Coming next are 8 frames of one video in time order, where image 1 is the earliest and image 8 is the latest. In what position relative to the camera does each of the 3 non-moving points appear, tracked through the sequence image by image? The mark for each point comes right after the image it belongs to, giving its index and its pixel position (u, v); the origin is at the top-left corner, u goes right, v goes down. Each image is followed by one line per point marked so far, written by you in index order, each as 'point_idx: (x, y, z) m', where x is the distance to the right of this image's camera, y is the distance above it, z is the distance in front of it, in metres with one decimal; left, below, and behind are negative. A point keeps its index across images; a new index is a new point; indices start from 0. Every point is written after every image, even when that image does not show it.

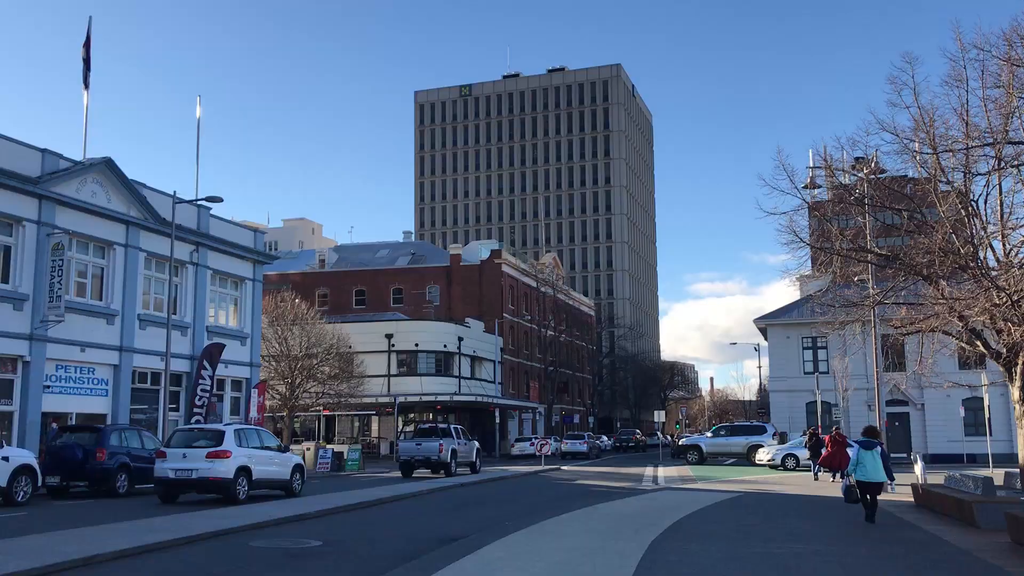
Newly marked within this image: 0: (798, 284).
0: (+6.3, +0.1, +20.1) m
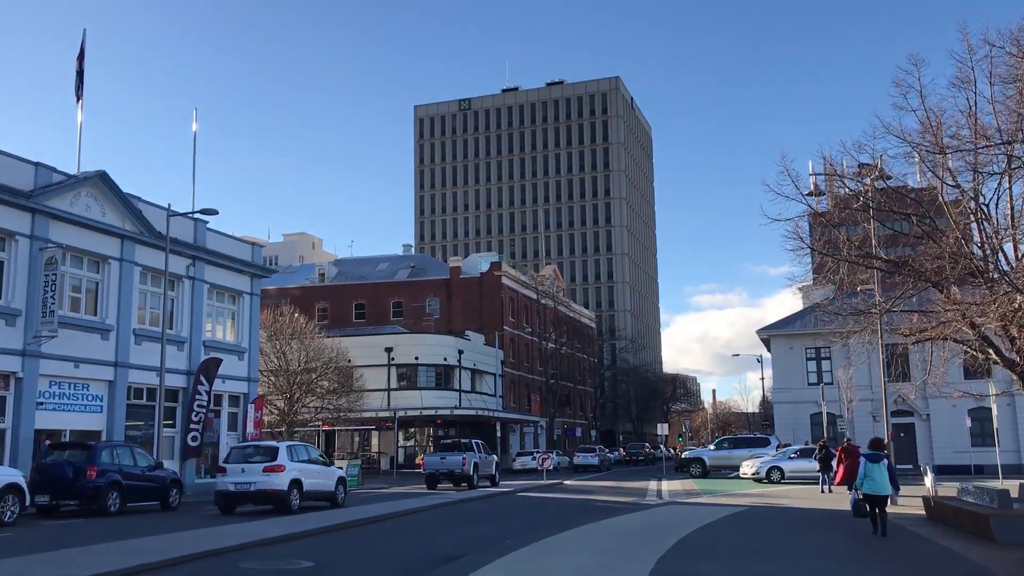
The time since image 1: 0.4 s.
0: (+6.3, -0.1, +19.8) m
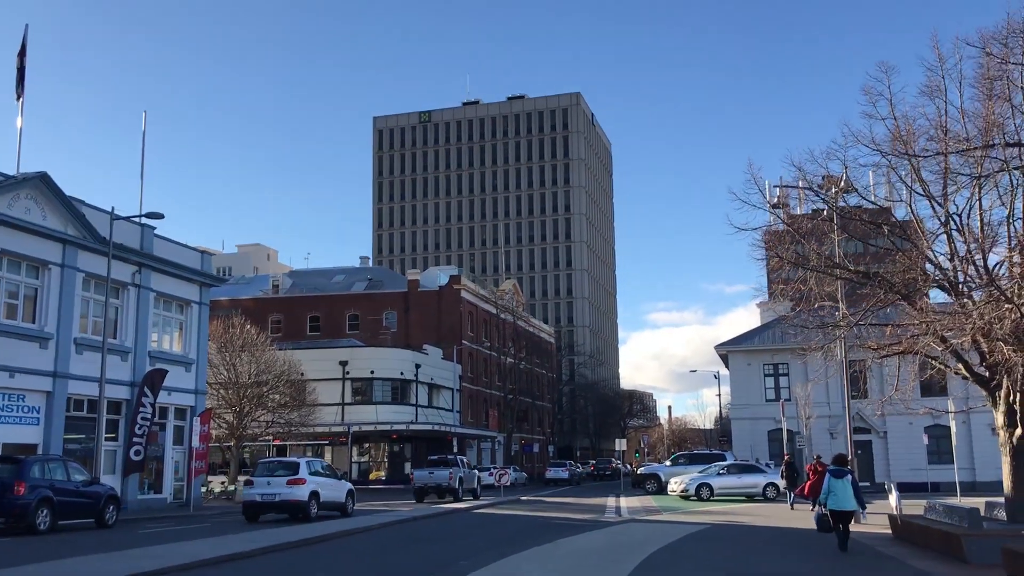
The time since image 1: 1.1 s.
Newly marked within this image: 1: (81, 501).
0: (+5.4, -0.4, +19.4) m
1: (-9.1, -4.5, +19.6) m
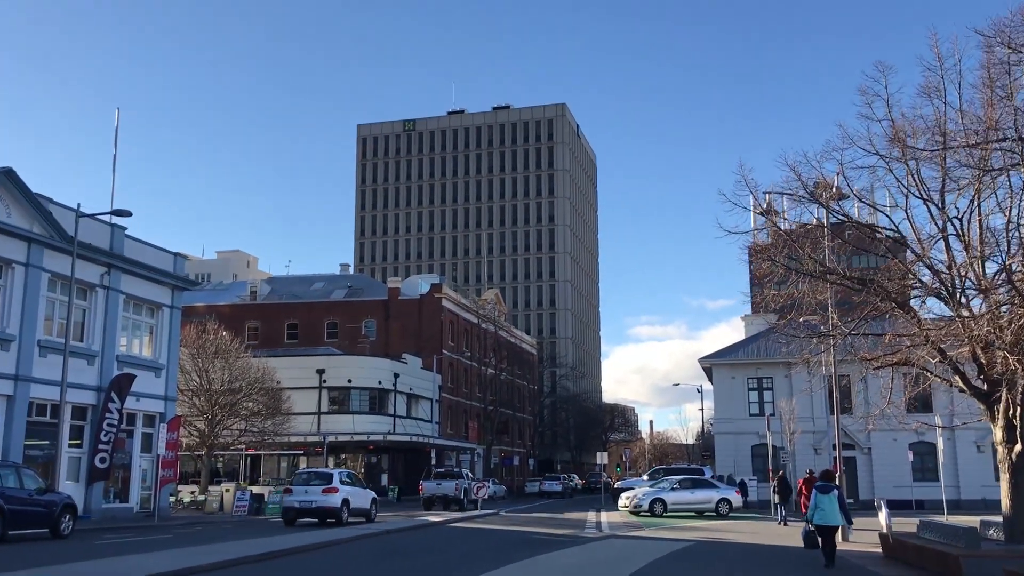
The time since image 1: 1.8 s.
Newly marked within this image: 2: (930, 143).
0: (+5.0, -0.5, +18.8) m
1: (-9.6, -4.4, +18.7) m
2: (+6.3, +2.1, +13.9) m
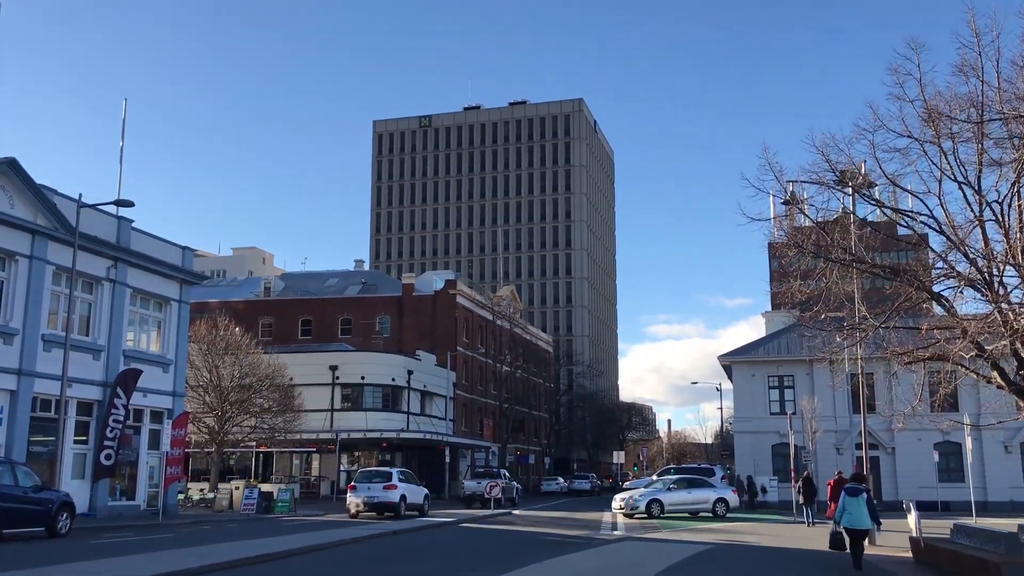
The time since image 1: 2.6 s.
0: (+5.2, -0.4, +17.9) m
1: (-9.3, -4.3, +18.1) m
2: (+6.4, +2.3, +13.0) m
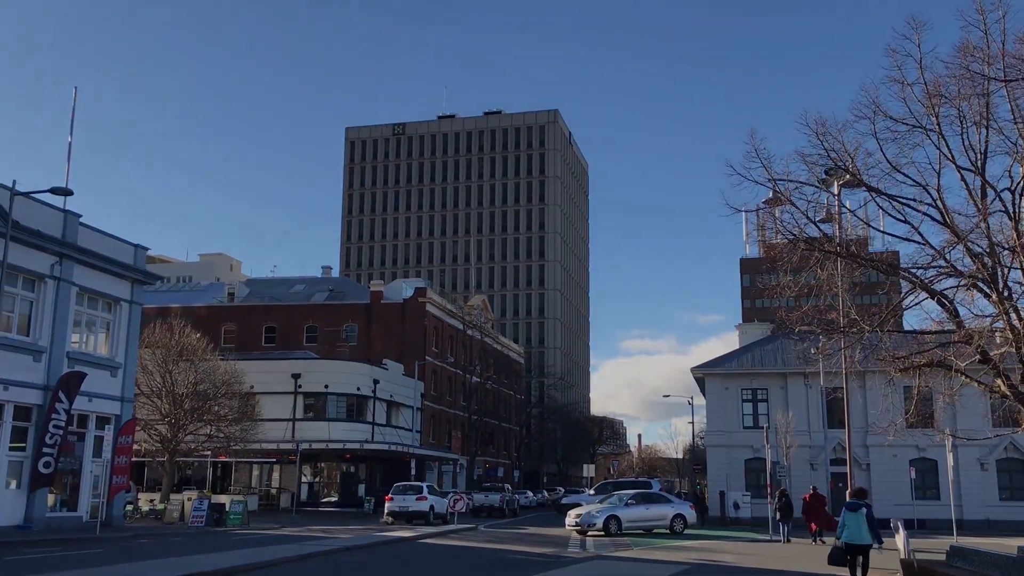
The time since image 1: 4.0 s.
0: (+4.6, -0.4, +16.8) m
1: (-10.0, -4.1, +16.6) m
2: (+5.9, +2.3, +12.0) m
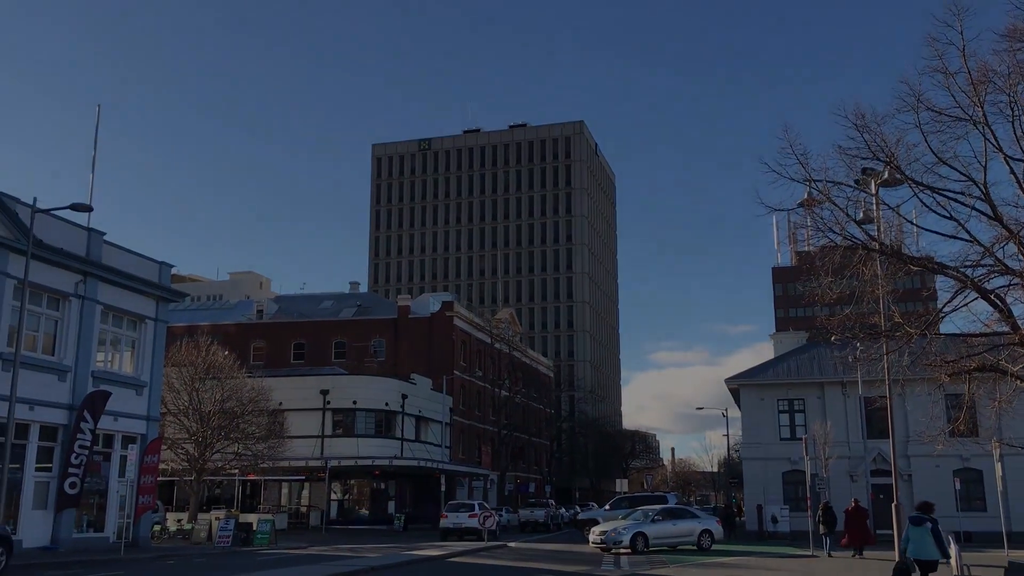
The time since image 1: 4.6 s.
0: (+5.0, -0.5, +16.2) m
1: (-9.5, -4.4, +16.3) m
2: (+6.2, +2.3, +11.3) m
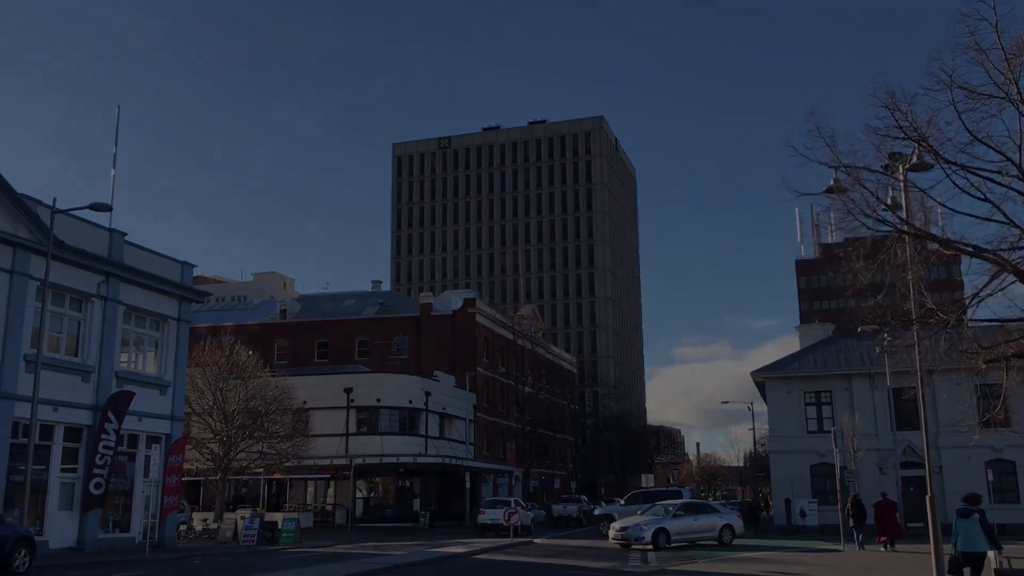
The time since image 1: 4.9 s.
0: (+5.4, -0.3, +15.8) m
1: (-9.1, -4.4, +16.3) m
2: (+6.4, +2.5, +10.9) m
